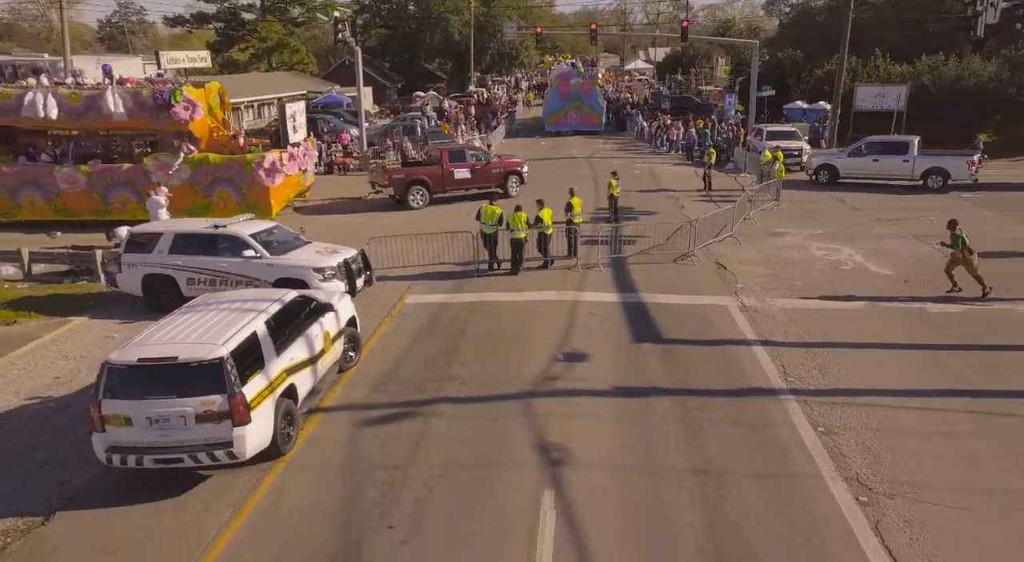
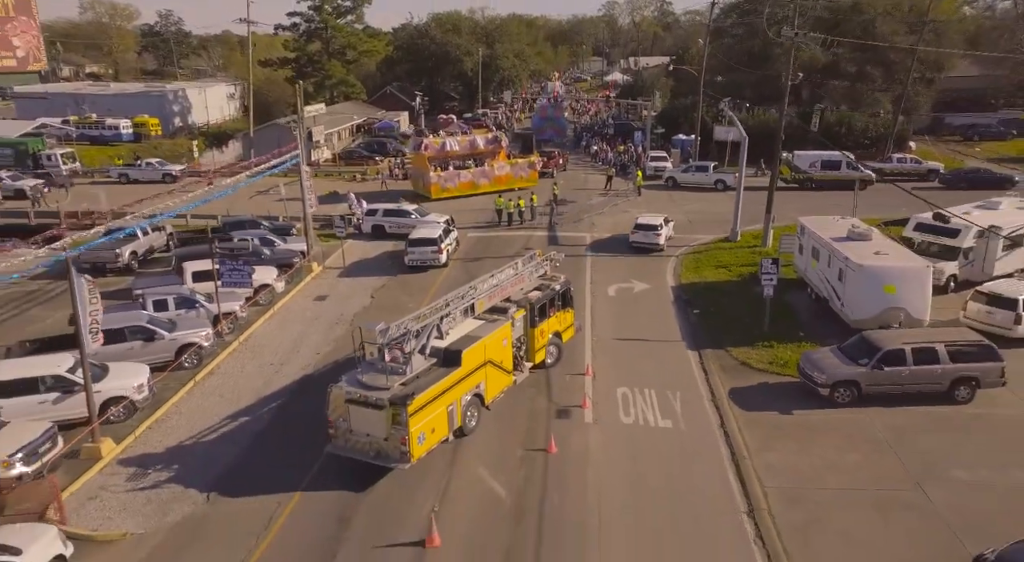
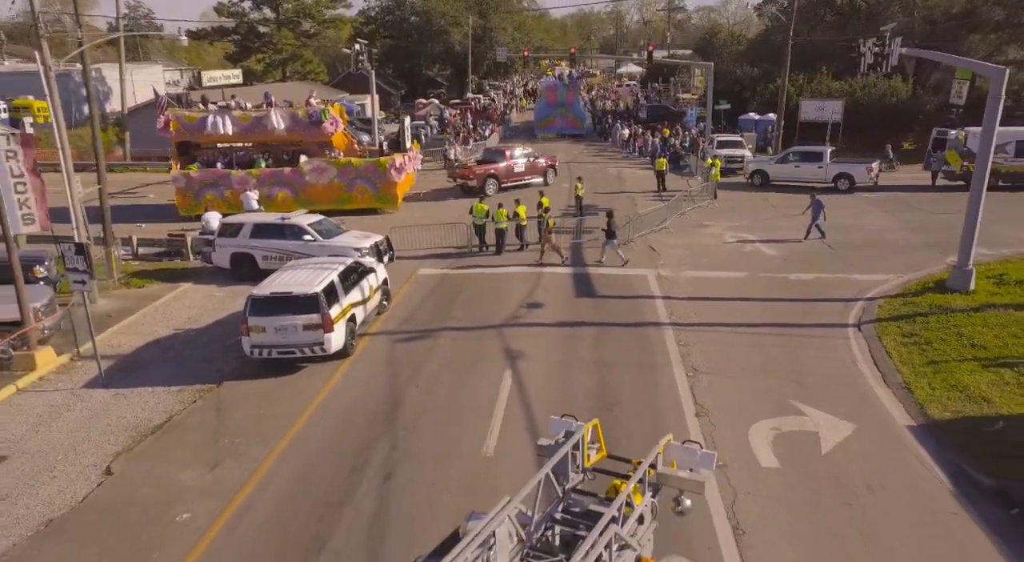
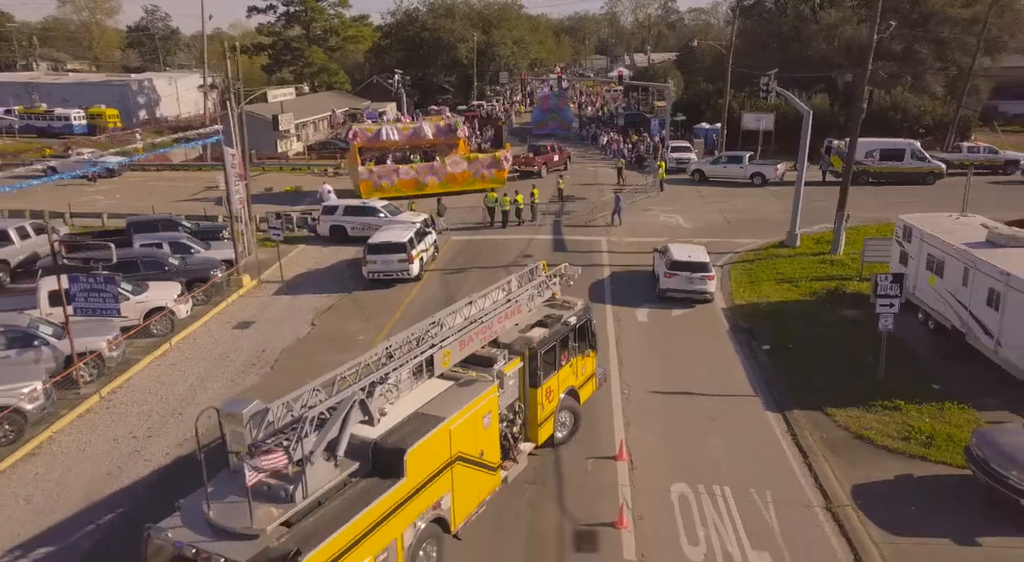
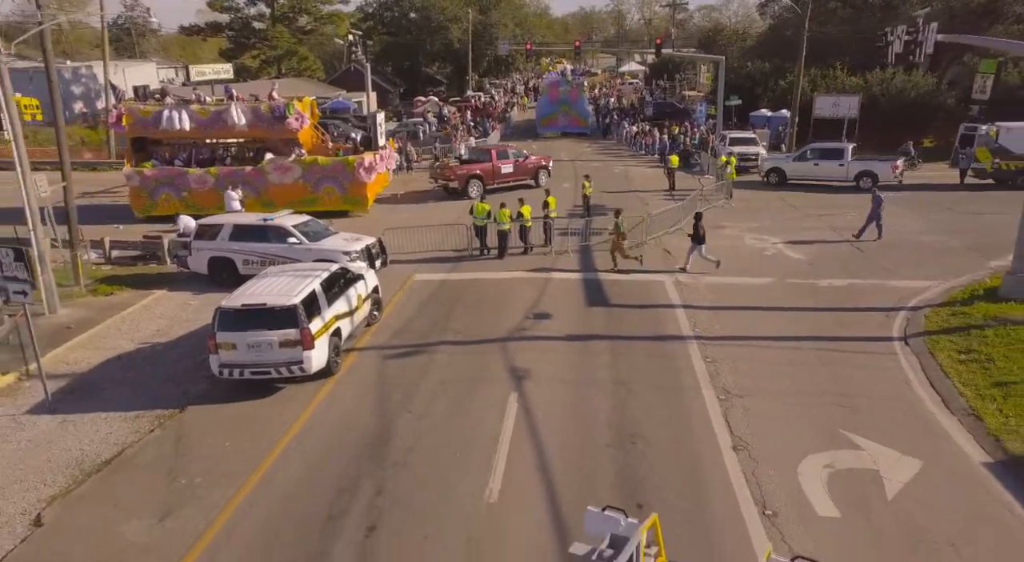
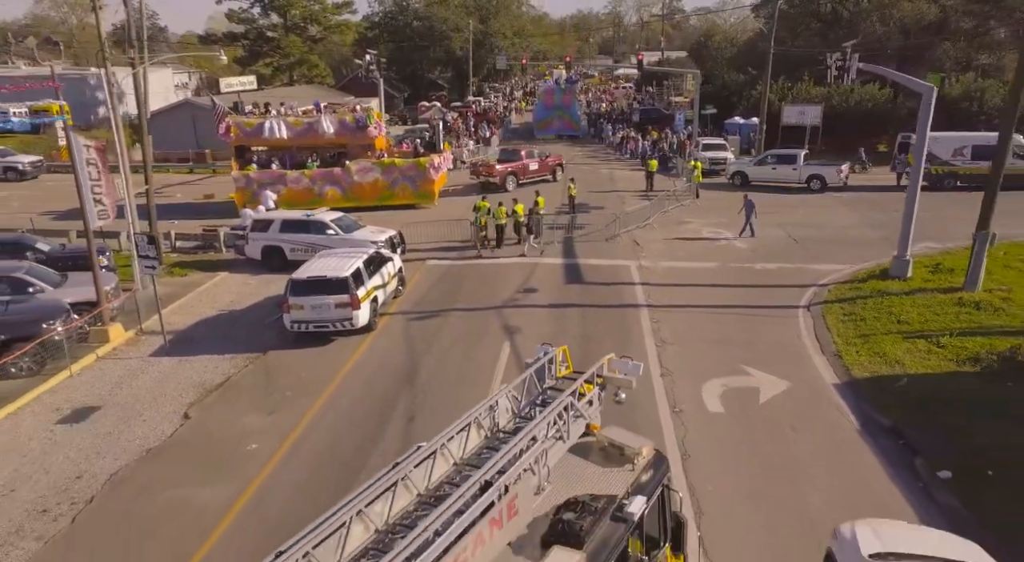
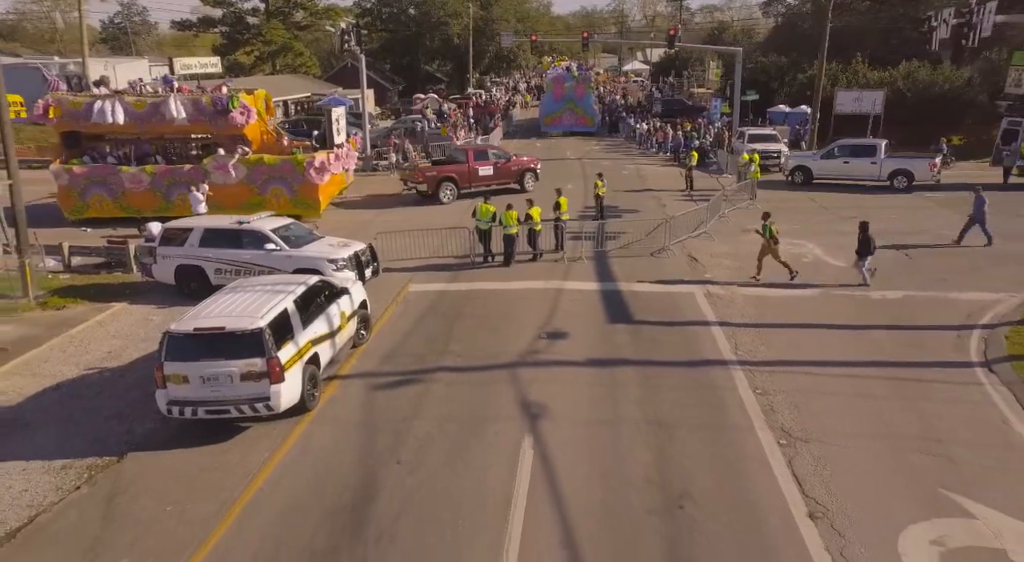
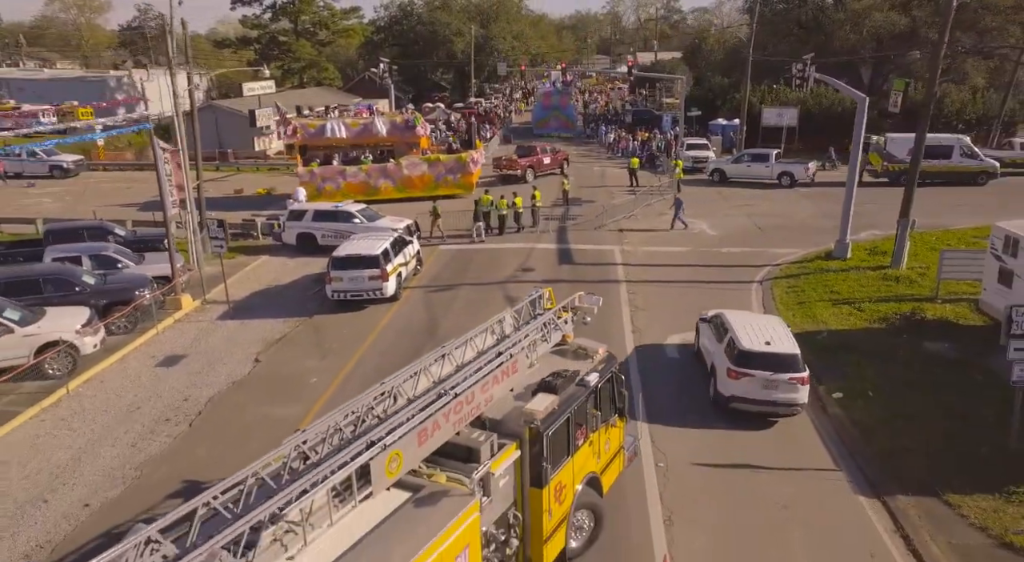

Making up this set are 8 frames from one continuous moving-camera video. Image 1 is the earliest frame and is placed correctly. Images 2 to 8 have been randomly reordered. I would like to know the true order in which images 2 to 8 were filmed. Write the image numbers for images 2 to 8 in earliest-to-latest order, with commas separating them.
7, 5, 3, 6, 8, 4, 2
